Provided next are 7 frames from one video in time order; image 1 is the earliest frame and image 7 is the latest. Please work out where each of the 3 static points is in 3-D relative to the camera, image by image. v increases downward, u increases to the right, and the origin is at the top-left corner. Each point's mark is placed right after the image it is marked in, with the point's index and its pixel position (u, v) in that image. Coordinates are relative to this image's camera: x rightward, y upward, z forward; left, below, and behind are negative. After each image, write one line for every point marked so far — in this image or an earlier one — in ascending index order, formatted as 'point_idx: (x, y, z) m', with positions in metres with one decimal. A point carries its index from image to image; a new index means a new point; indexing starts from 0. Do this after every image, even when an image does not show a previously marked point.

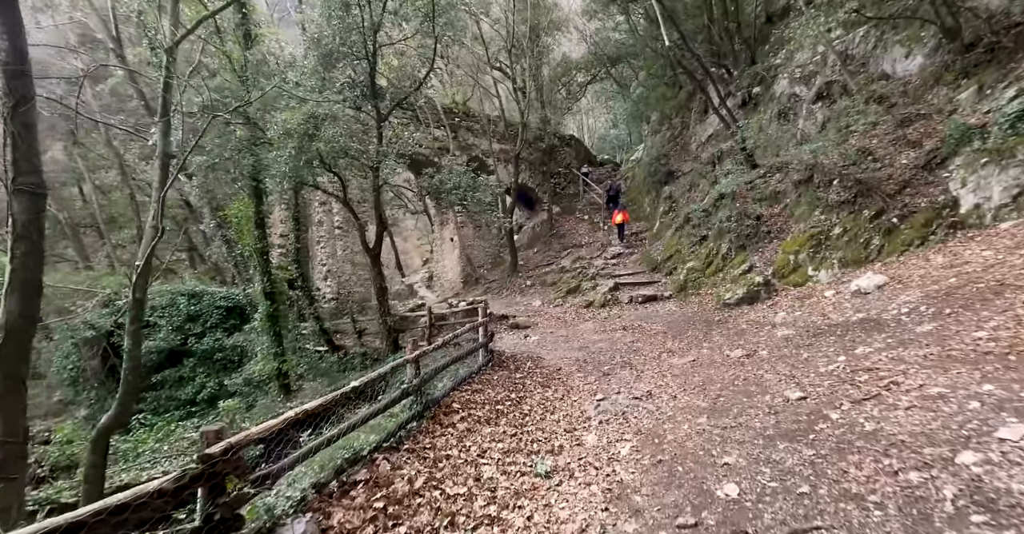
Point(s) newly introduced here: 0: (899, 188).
0: (+7.0, +1.4, +7.8) m
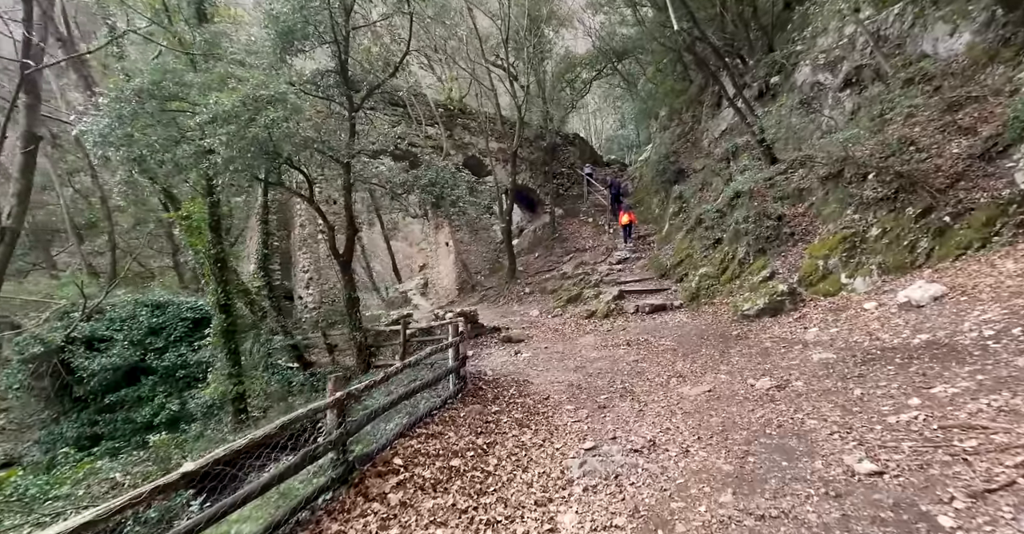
0: (+6.7, +1.3, +6.6) m
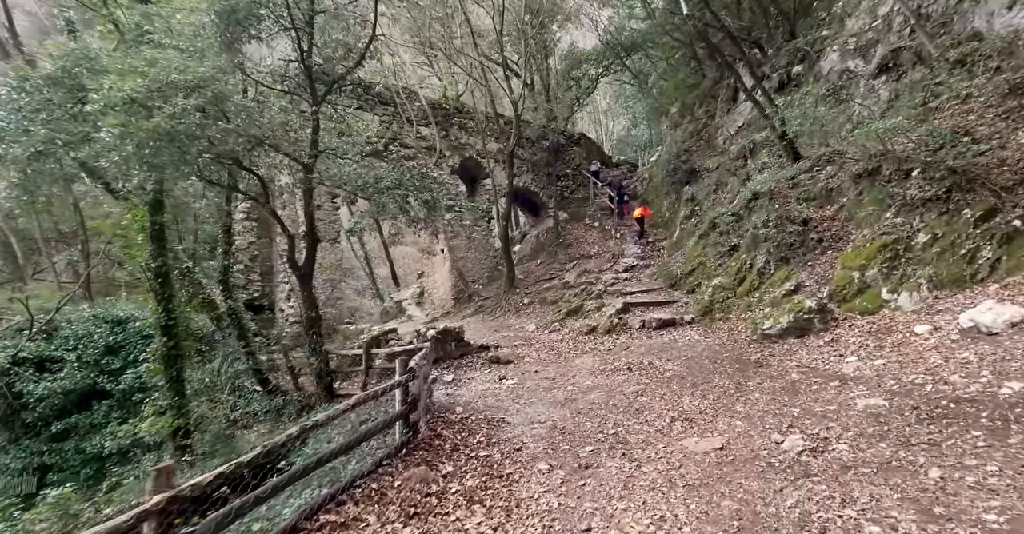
0: (+6.4, +1.1, +5.5) m
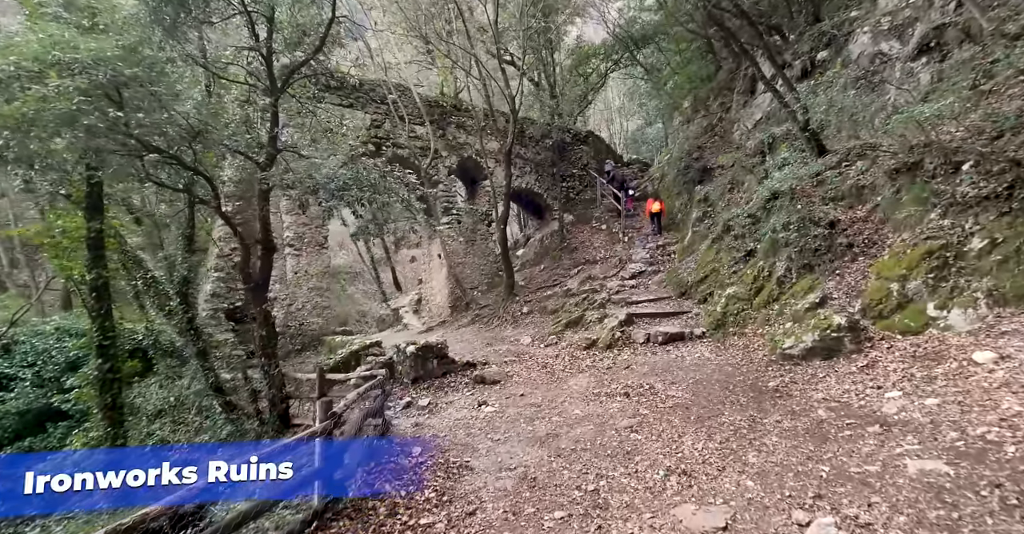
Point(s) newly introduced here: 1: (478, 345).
0: (+6.1, +1.0, +4.4) m
1: (-0.7, -1.7, +9.6) m
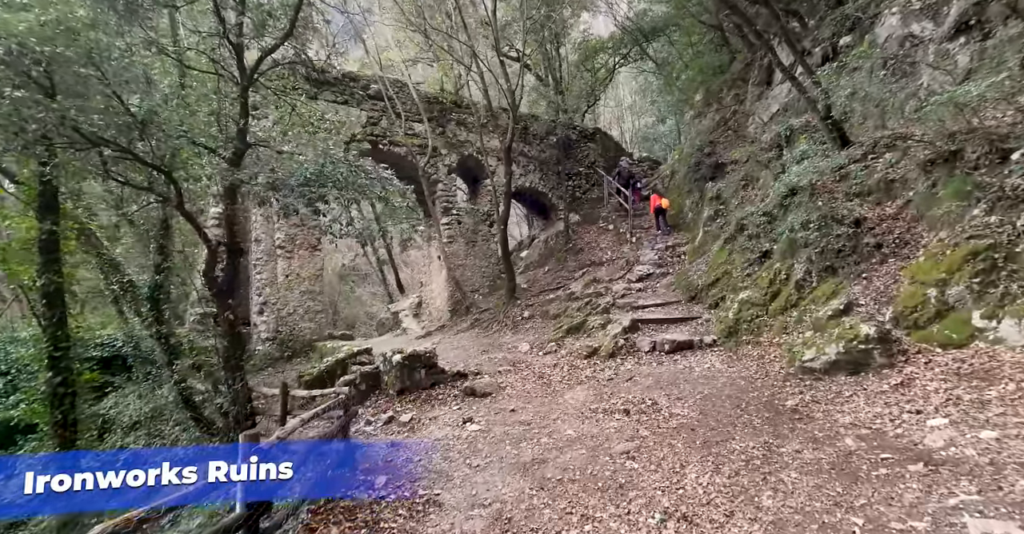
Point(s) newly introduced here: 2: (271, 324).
0: (+5.9, +1.0, +3.7) m
1: (-0.8, -1.8, +9.1) m
2: (-5.7, -1.3, +10.3) m
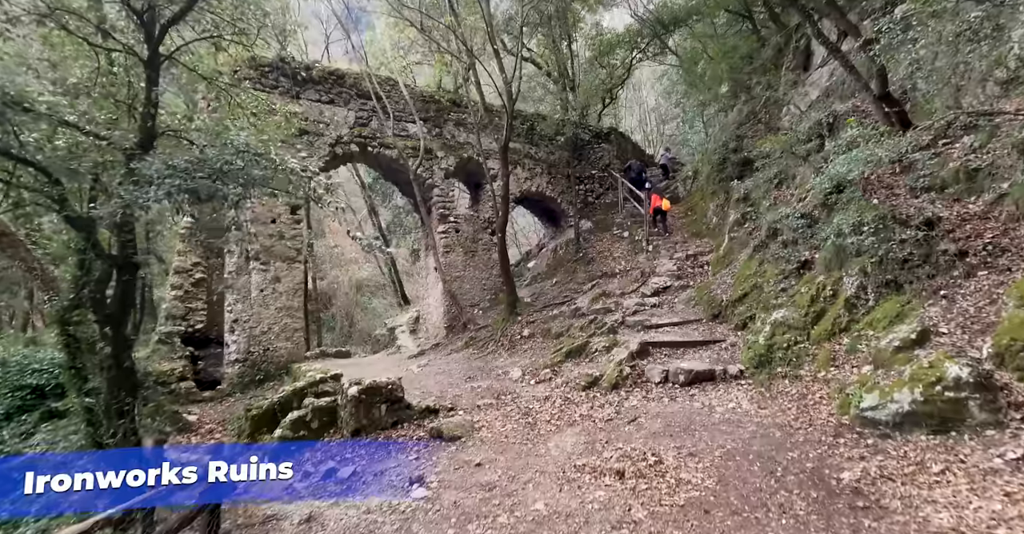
0: (+5.3, +0.9, +2.2) m
1: (-1.0, -2.0, +7.9) m
2: (-5.8, -1.6, +9.3) m
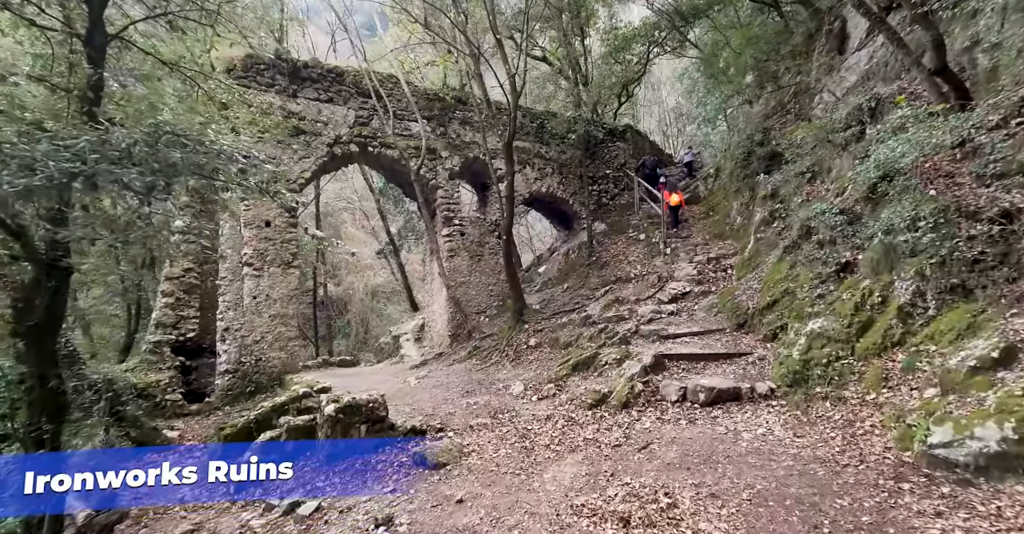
0: (+5.1, +0.9, +1.3) m
1: (-1.0, -2.1, +7.2) m
2: (-5.7, -1.7, +8.9) m
